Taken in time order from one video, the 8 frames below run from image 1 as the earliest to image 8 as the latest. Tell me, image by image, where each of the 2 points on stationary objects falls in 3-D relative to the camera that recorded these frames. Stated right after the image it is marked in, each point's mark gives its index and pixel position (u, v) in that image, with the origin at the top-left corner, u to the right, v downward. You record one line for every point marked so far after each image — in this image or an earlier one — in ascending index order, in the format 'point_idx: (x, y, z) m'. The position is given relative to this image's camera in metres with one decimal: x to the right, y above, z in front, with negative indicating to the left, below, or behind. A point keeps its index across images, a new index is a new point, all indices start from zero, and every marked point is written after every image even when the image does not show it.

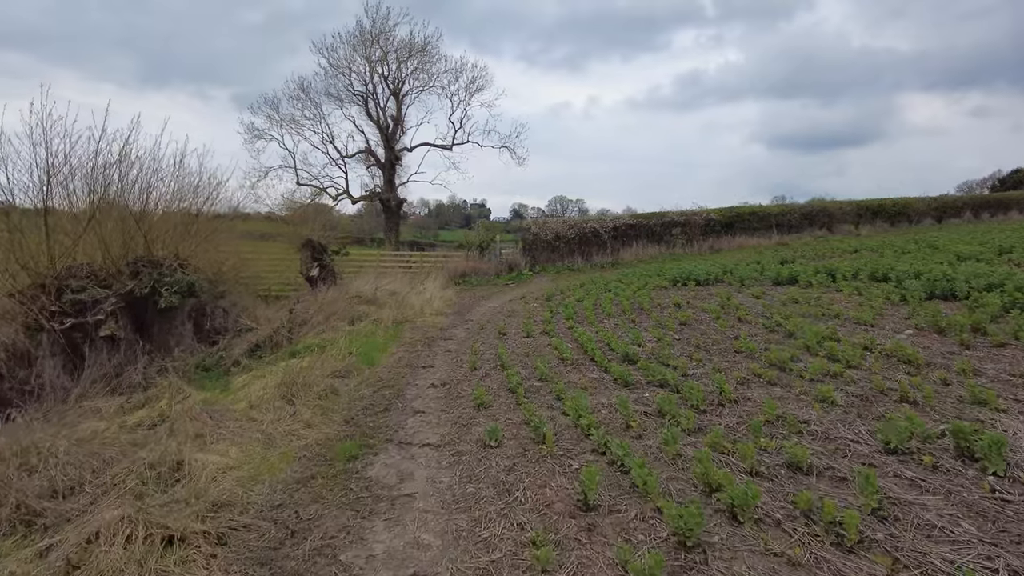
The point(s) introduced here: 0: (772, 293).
0: (+4.5, -0.1, +11.8) m
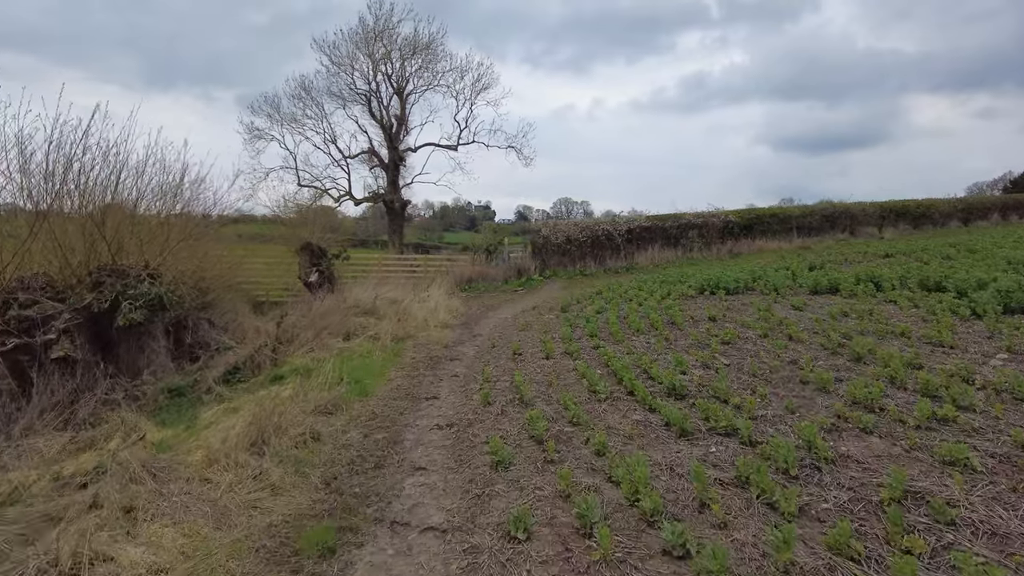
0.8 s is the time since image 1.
0: (+4.7, -0.3, +10.6) m
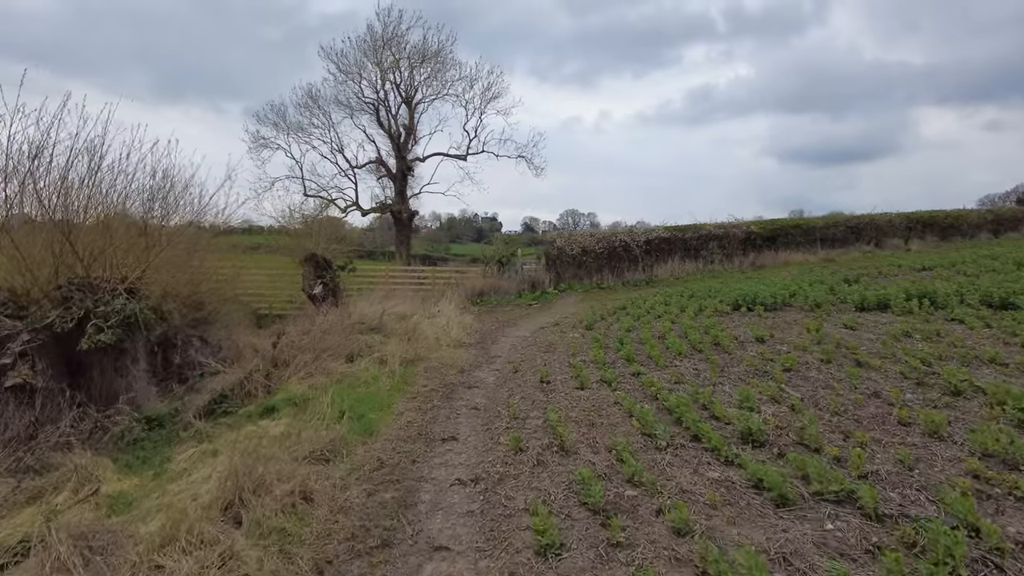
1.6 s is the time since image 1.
0: (+5.0, -0.5, +9.6) m
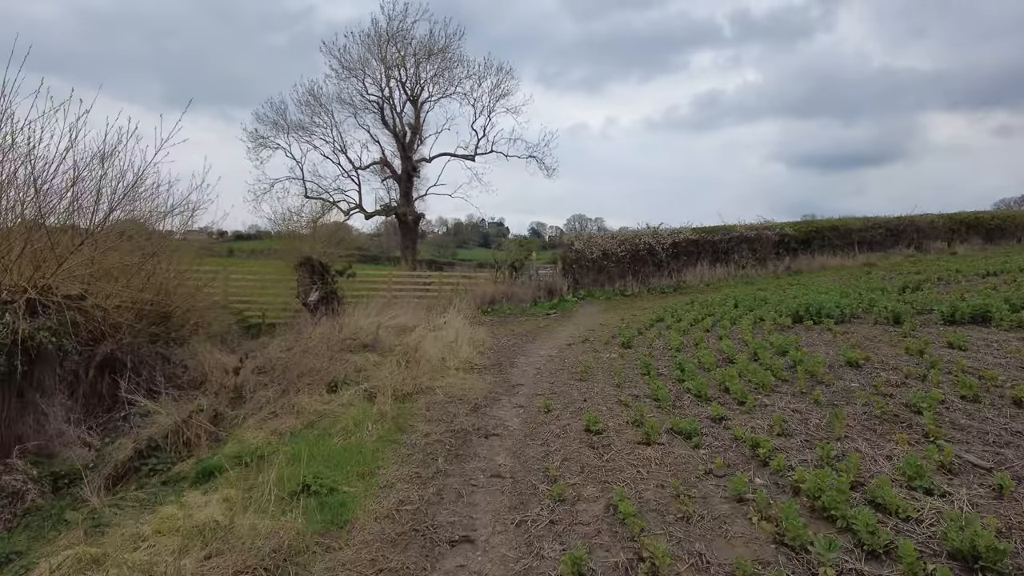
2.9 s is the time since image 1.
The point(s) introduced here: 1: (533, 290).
0: (+5.3, -0.6, +7.7) m
1: (+0.6, 0.0, +17.7) m
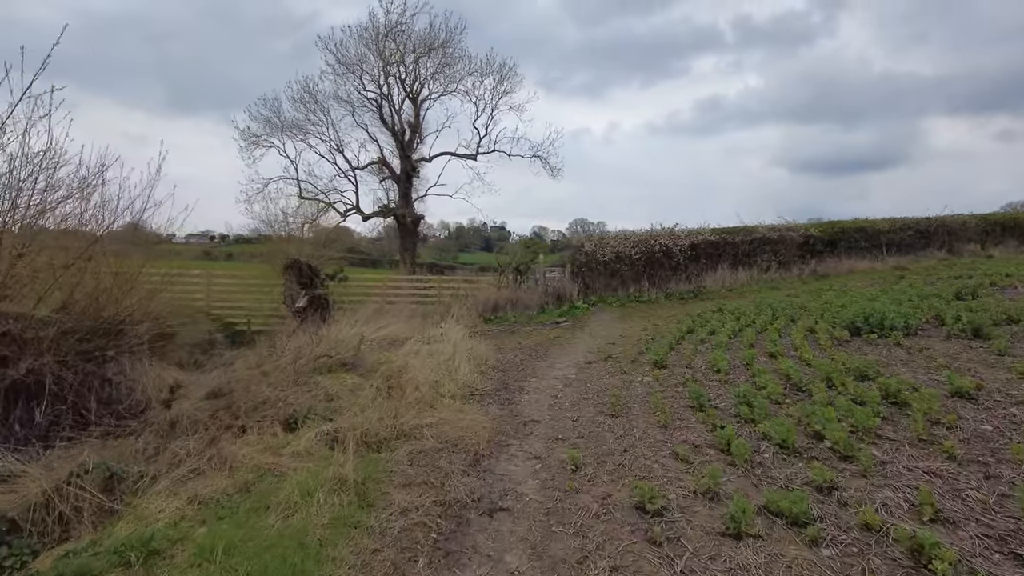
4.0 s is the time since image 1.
0: (+5.4, -0.7, +6.1) m
1: (+0.7, -0.2, +16.1) m
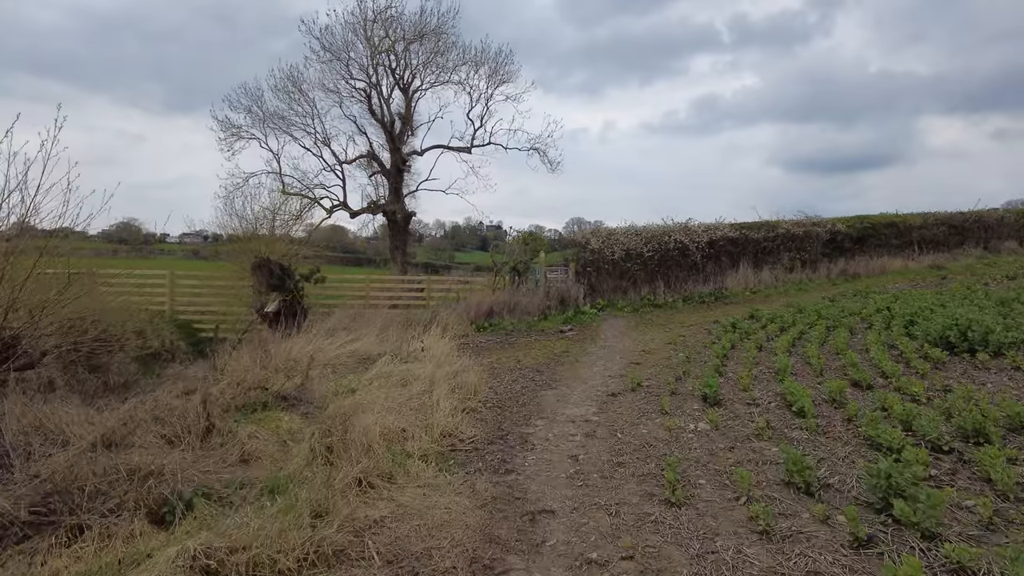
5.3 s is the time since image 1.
0: (+5.4, -0.7, +4.2) m
1: (+0.6, -0.2, +14.2) m
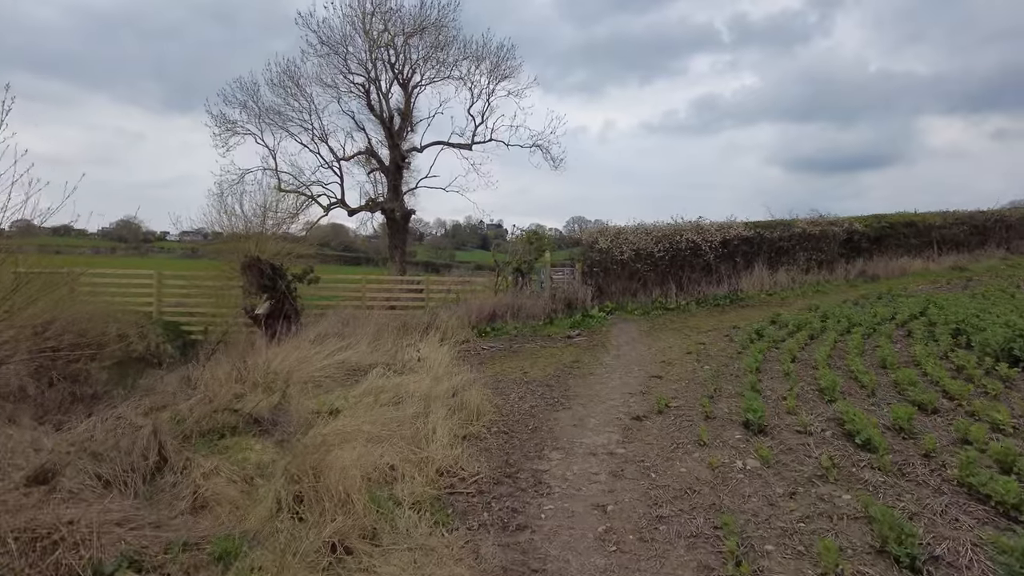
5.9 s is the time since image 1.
0: (+5.4, -0.8, +3.4) m
1: (+0.7, -0.3, +13.4) m
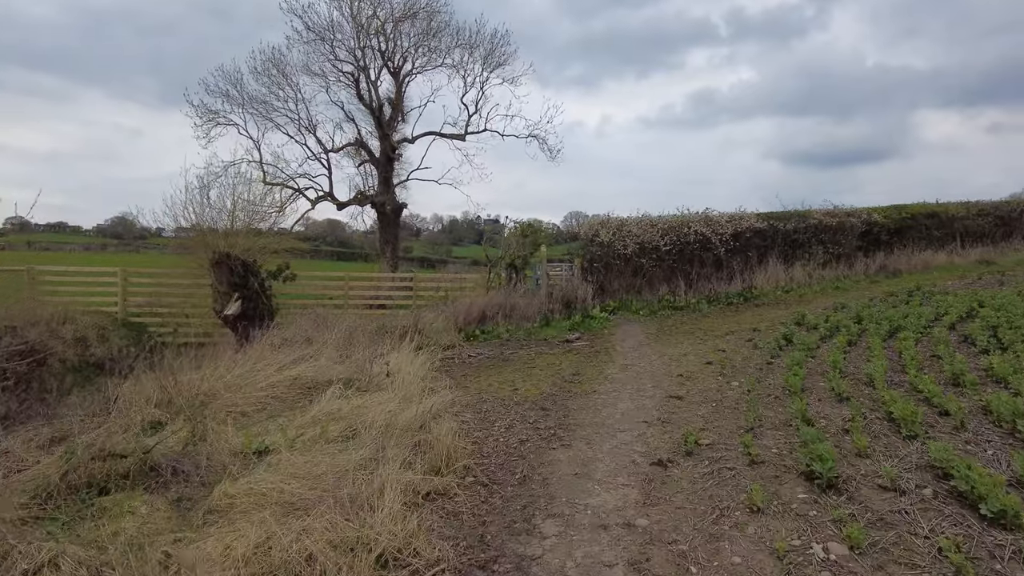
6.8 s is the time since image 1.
0: (+5.3, -0.8, +2.2) m
1: (+0.5, -0.2, +12.1) m
